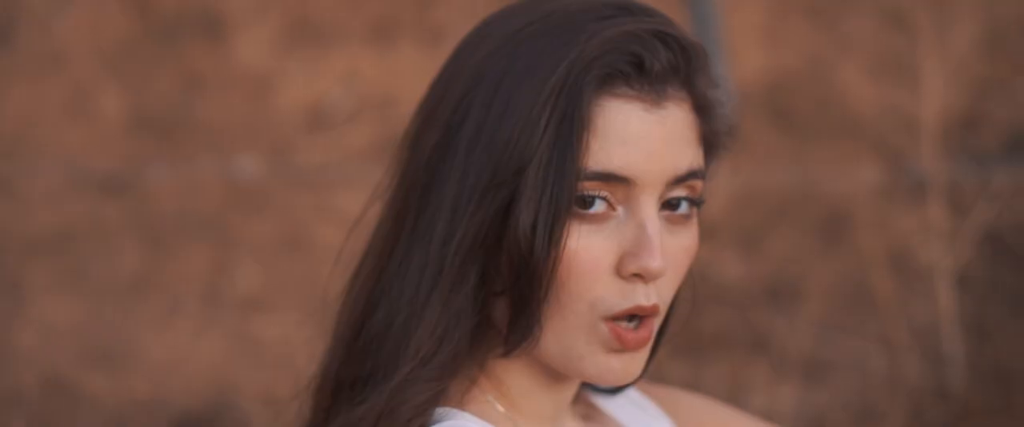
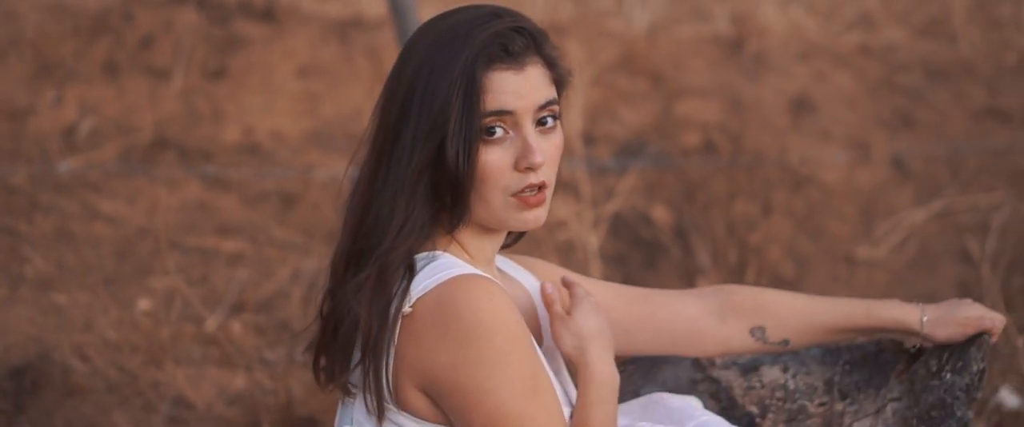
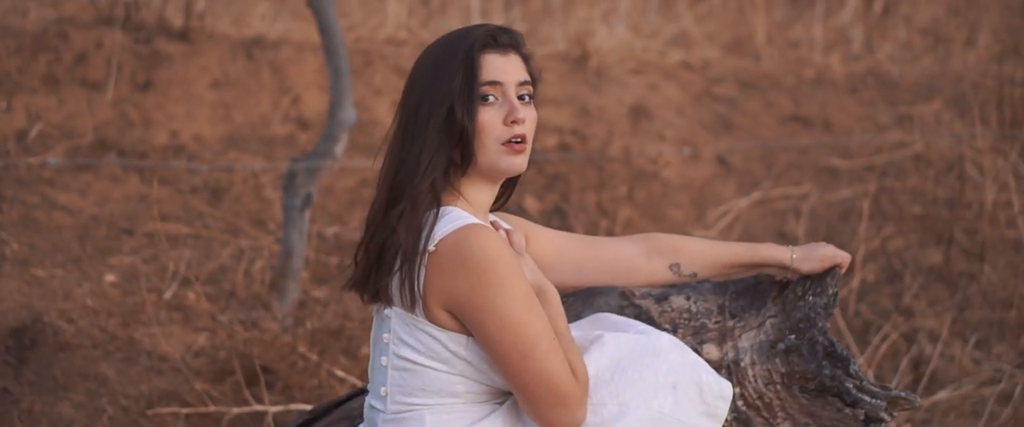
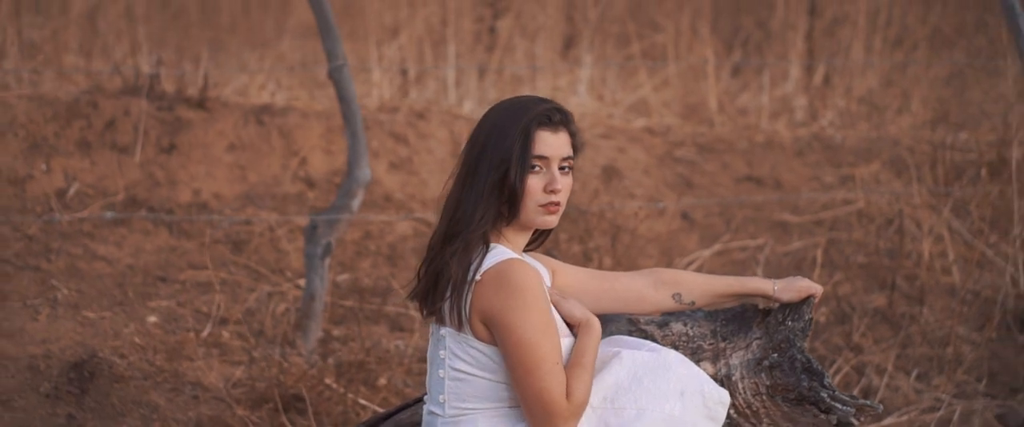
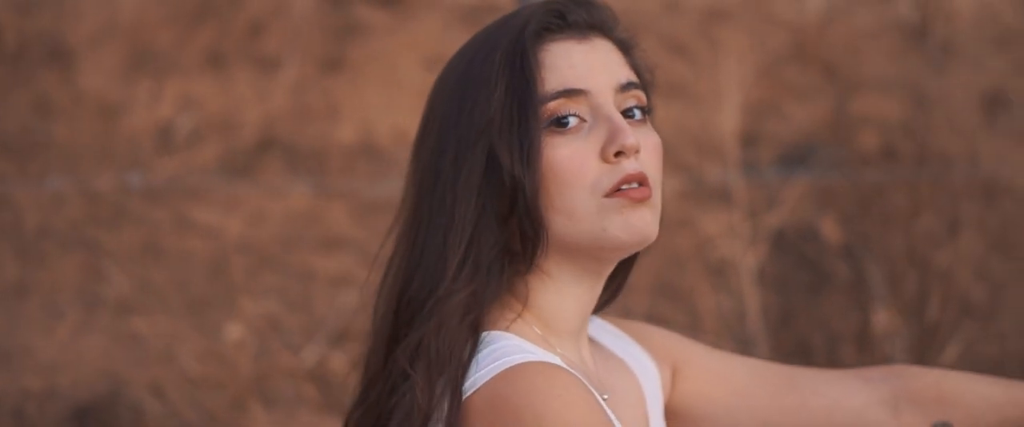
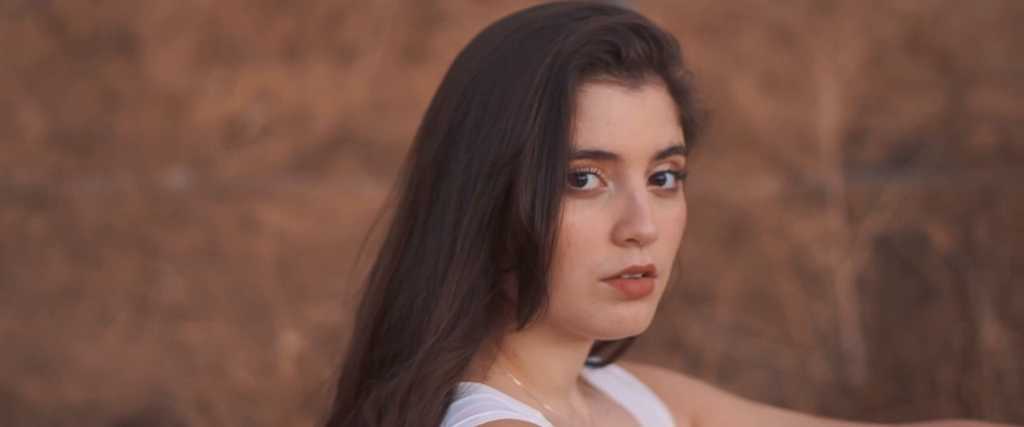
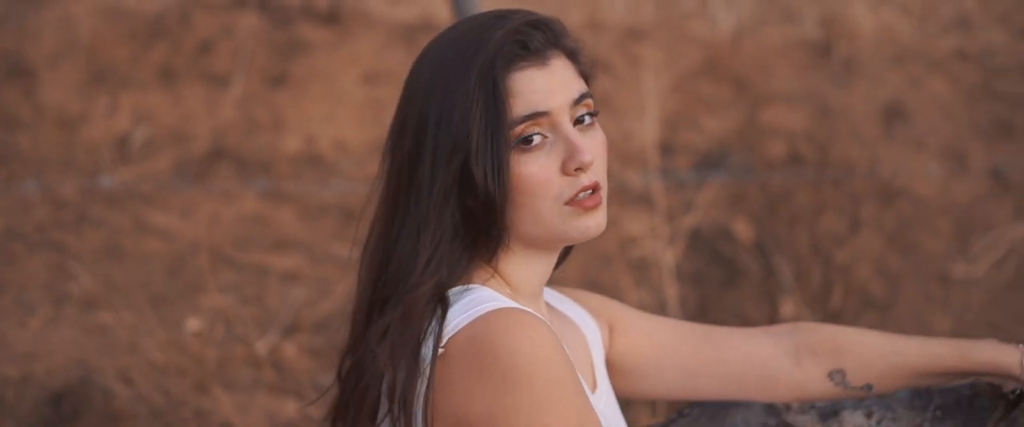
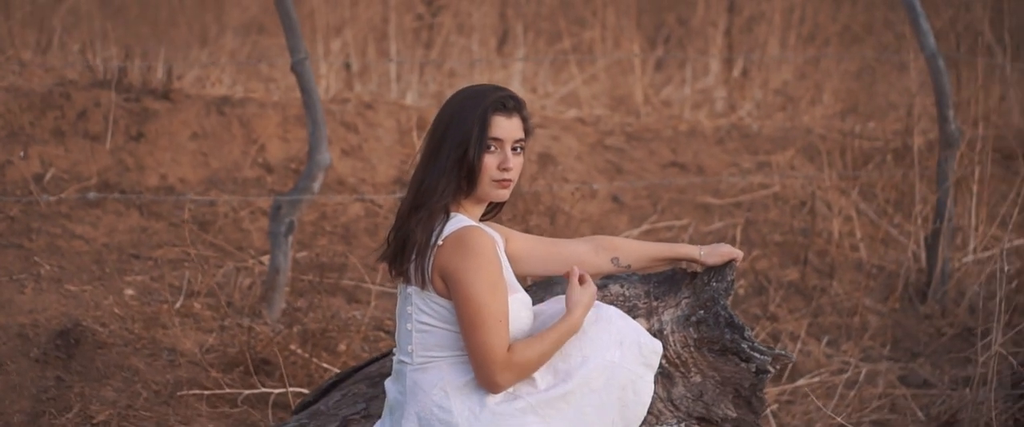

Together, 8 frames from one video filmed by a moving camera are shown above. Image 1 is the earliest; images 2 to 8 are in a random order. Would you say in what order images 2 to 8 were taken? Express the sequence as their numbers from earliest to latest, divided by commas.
6, 5, 7, 2, 3, 4, 8
